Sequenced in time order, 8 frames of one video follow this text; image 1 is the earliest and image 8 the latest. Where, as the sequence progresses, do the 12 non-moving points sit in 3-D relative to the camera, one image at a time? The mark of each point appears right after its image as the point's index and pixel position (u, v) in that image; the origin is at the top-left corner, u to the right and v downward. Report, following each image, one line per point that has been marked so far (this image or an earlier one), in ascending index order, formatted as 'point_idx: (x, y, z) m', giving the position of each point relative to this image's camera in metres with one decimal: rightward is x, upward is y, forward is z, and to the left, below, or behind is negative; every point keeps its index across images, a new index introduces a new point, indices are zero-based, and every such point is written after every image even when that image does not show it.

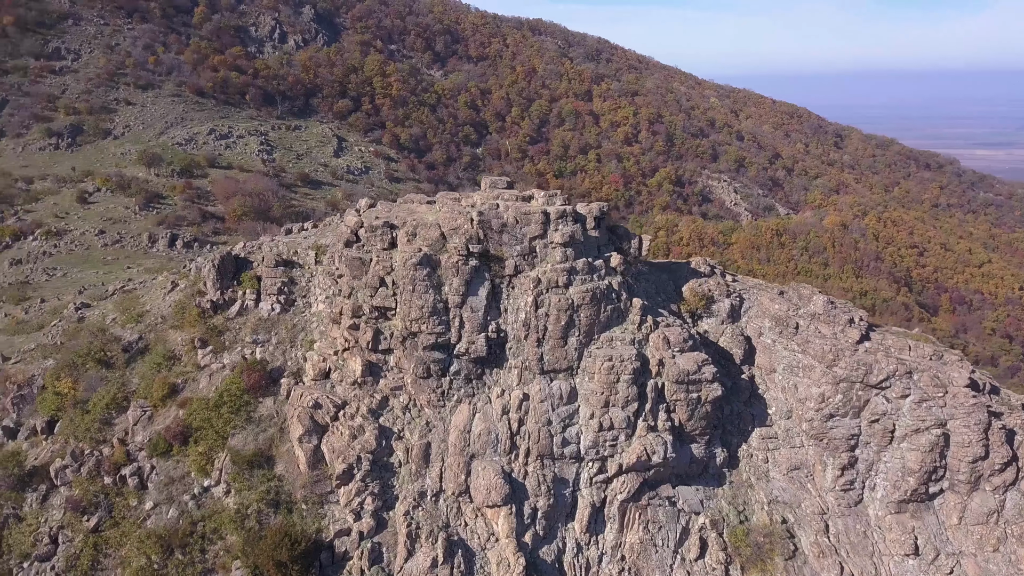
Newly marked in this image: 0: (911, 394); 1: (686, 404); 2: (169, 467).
0: (+7.7, -2.1, +15.7) m
1: (+3.4, -2.2, +15.7) m
2: (-6.7, -3.5, +15.8) m
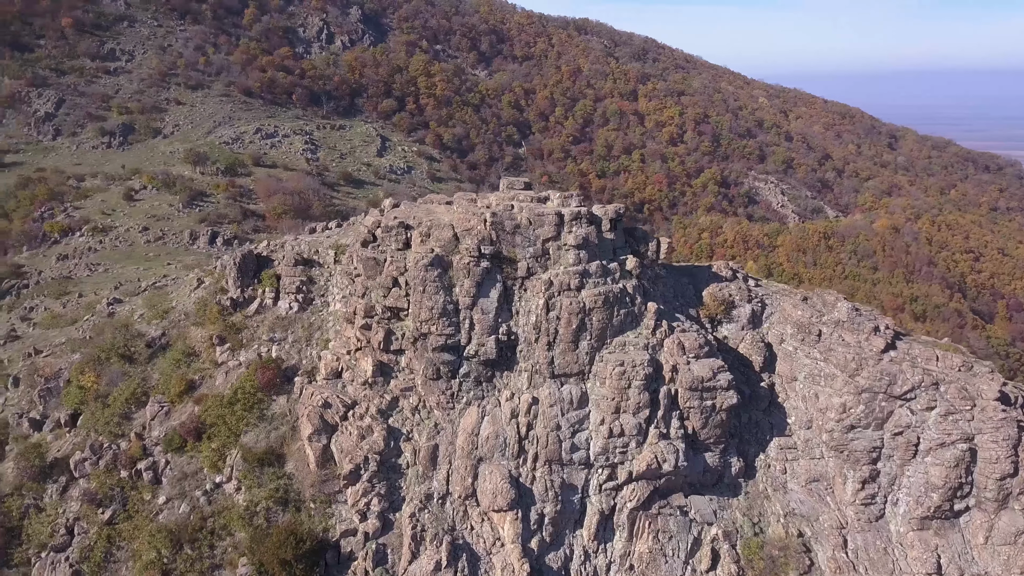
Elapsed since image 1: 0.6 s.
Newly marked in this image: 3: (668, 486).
0: (+7.9, -2.2, +15.1) m
1: (+3.5, -2.3, +15.3) m
2: (-6.5, -3.5, +16.0) m
3: (+2.9, -3.7, +15.2) m
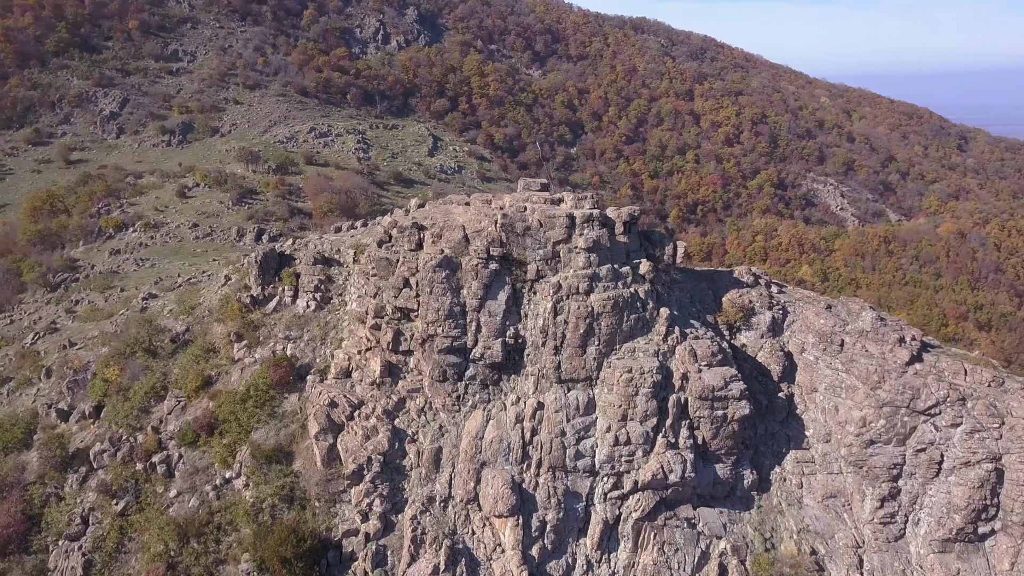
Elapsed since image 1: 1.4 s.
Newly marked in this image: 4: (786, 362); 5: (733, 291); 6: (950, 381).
0: (+7.9, -2.4, +14.3) m
1: (+3.6, -2.4, +14.9) m
2: (-6.4, -3.4, +16.3) m
3: (+3.0, -3.8, +14.8) m
4: (+5.5, -1.5, +16.3) m
5: (+4.7, -0.1, +17.3) m
6: (+8.0, -1.7, +14.9) m
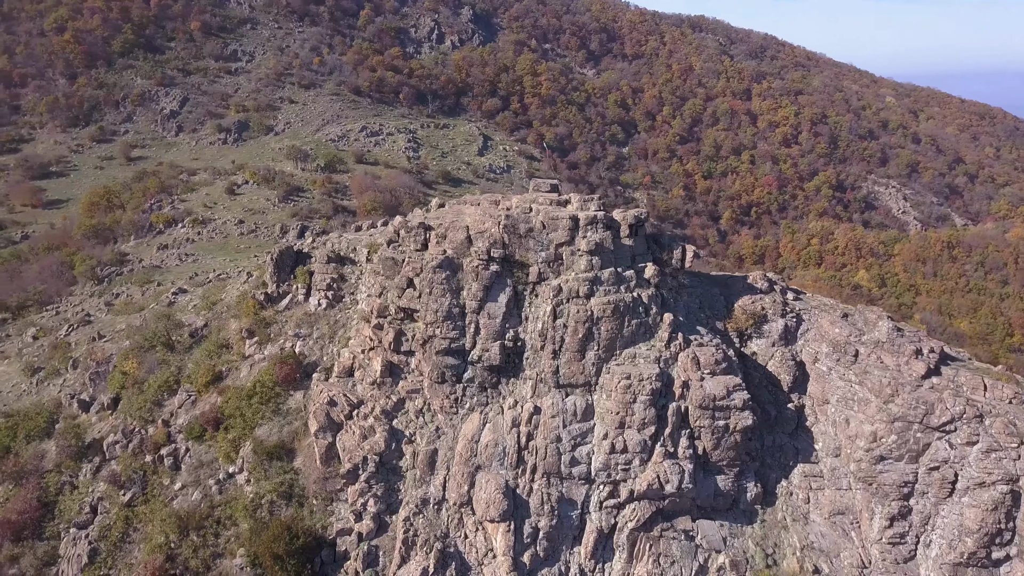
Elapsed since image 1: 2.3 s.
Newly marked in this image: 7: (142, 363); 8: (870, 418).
0: (+7.8, -2.6, +13.6) m
1: (+3.5, -2.6, +14.4) m
2: (-6.3, -3.3, +16.5) m
3: (+2.9, -3.9, +14.4) m
4: (+5.5, -1.7, +15.7) m
5: (+4.8, -0.2, +16.7) m
6: (+7.9, -1.9, +14.1) m
7: (-8.7, -1.7, +19.0) m
8: (+6.4, -2.3, +14.5) m
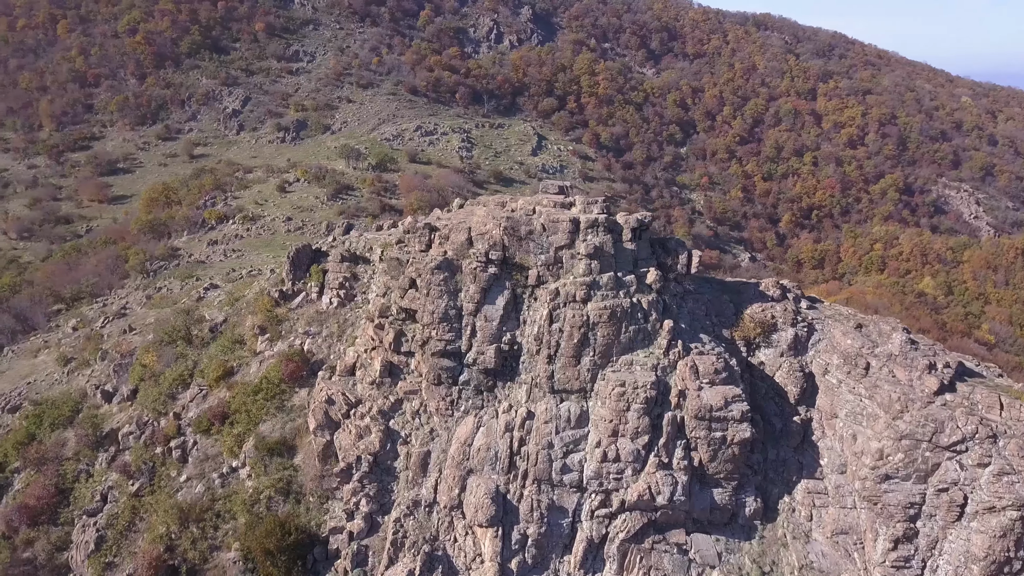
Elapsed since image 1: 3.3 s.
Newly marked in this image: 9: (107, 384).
0: (+7.6, -2.8, +12.8) m
1: (+3.4, -2.7, +14.0) m
2: (-6.3, -3.3, +16.9) m
3: (+2.7, -4.0, +14.0) m
4: (+5.5, -1.8, +15.1) m
5: (+4.9, -0.3, +16.2) m
6: (+7.7, -2.1, +13.3) m
7: (-8.4, -1.6, +19.5) m
8: (+6.2, -2.5, +13.8) m
9: (-10.0, -2.4, +20.0) m
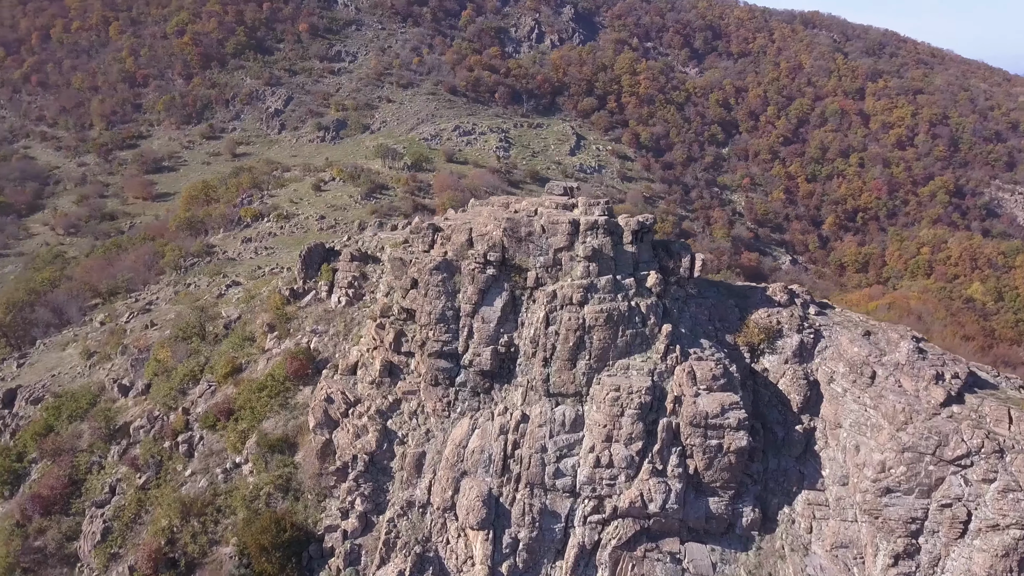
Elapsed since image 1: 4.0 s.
0: (+7.3, -2.9, +12.3) m
1: (+3.2, -2.7, +13.7) m
2: (-6.3, -3.2, +17.1) m
3: (+2.5, -4.1, +13.8) m
4: (+5.4, -1.9, +14.7) m
5: (+4.9, -0.4, +15.8) m
6: (+7.6, -2.2, +12.8) m
7: (-8.2, -1.6, +19.8) m
8: (+6.1, -2.6, +13.4) m
9: (-9.8, -2.3, +20.4) m
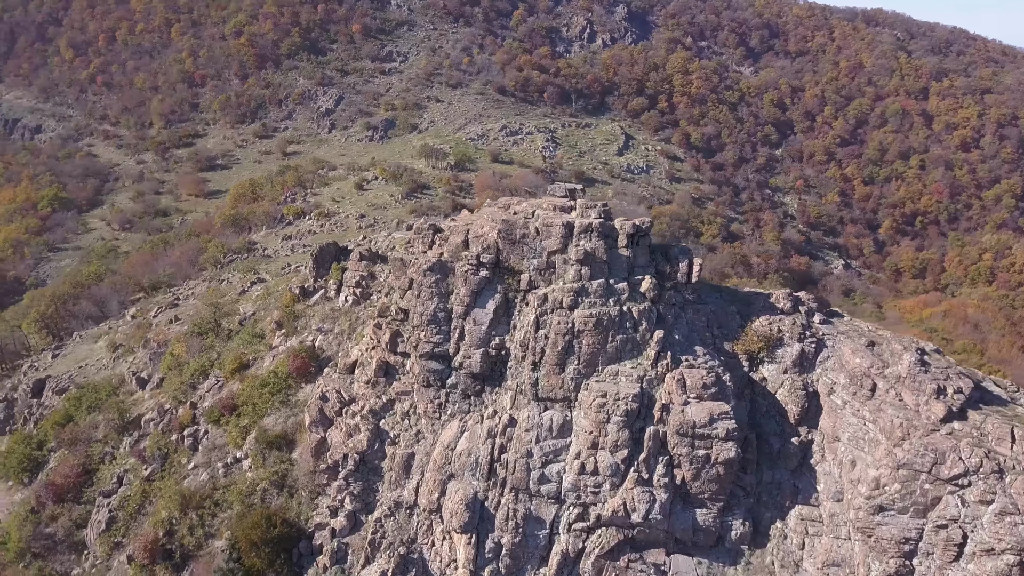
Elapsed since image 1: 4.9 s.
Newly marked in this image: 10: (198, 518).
0: (+6.9, -3.1, +11.7) m
1: (+2.9, -2.8, +13.4) m
2: (-6.3, -3.2, +17.4) m
3: (+2.2, -4.2, +13.5) m
4: (+5.2, -2.0, +14.2) m
5: (+4.8, -0.6, +15.3) m
6: (+7.2, -2.4, +12.2) m
7: (-8.1, -1.5, +20.3) m
8: (+5.8, -2.7, +12.8) m
9: (-9.6, -2.2, +21.0) m
10: (-6.1, -4.5, +15.8) m
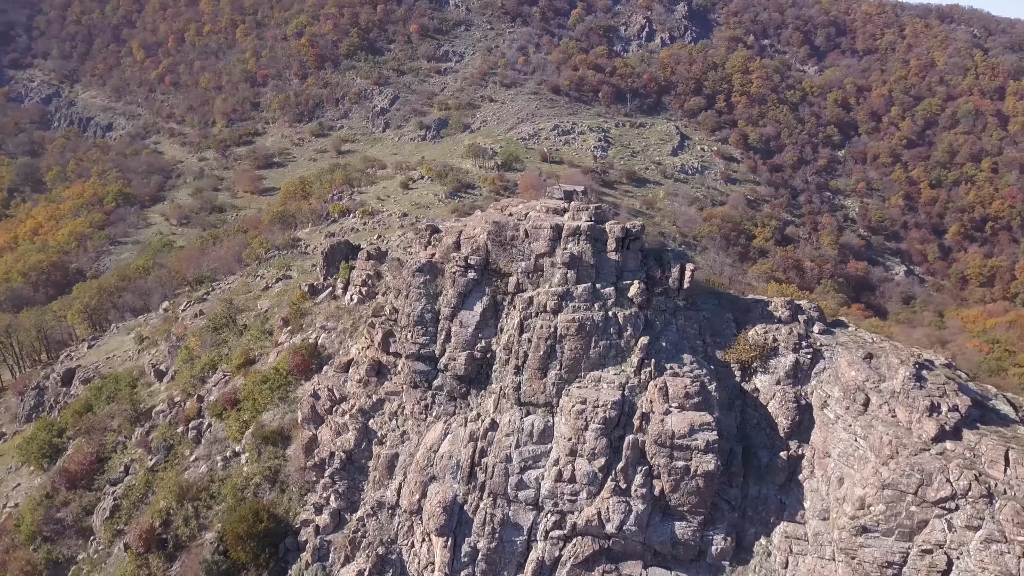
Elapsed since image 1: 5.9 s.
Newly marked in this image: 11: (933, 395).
0: (+6.4, -3.2, +11.0) m
1: (+2.5, -2.9, +13.0) m
2: (-6.4, -3.1, +17.8) m
3: (+1.8, -4.3, +13.2) m
4: (+4.9, -2.2, +13.7) m
5: (+4.5, -0.7, +14.8) m
6: (+6.7, -2.6, +11.5) m
7: (-7.9, -1.4, +20.7) m
8: (+5.3, -2.9, +12.3) m
9: (-9.3, -2.0, +21.5) m
10: (-6.4, -4.4, +16.2) m
11: (+6.6, -1.7, +12.6) m
